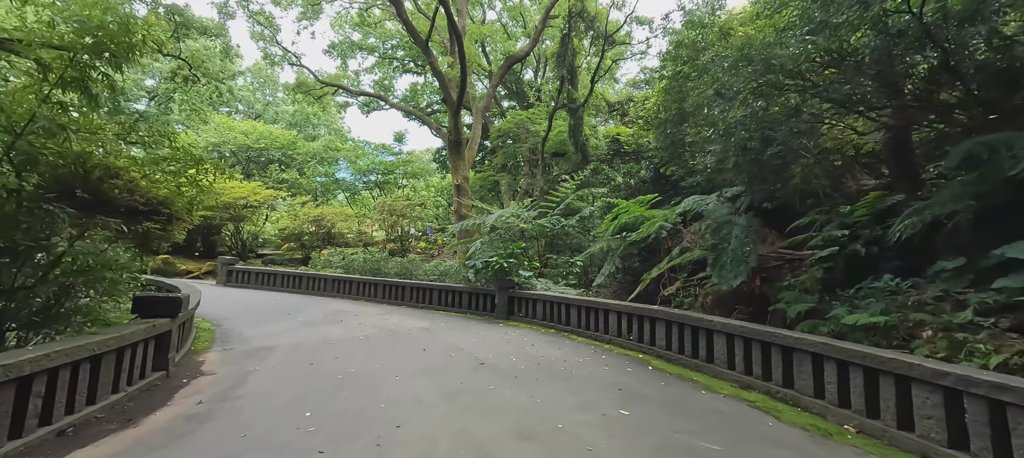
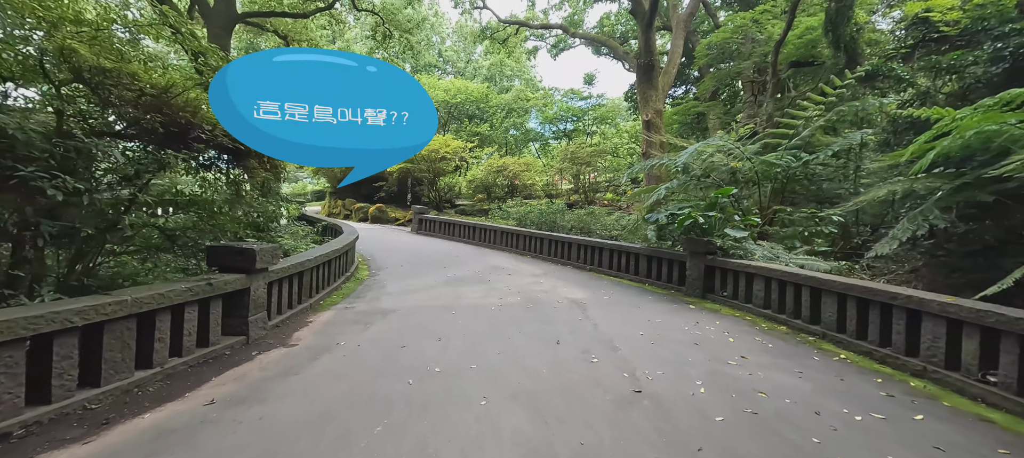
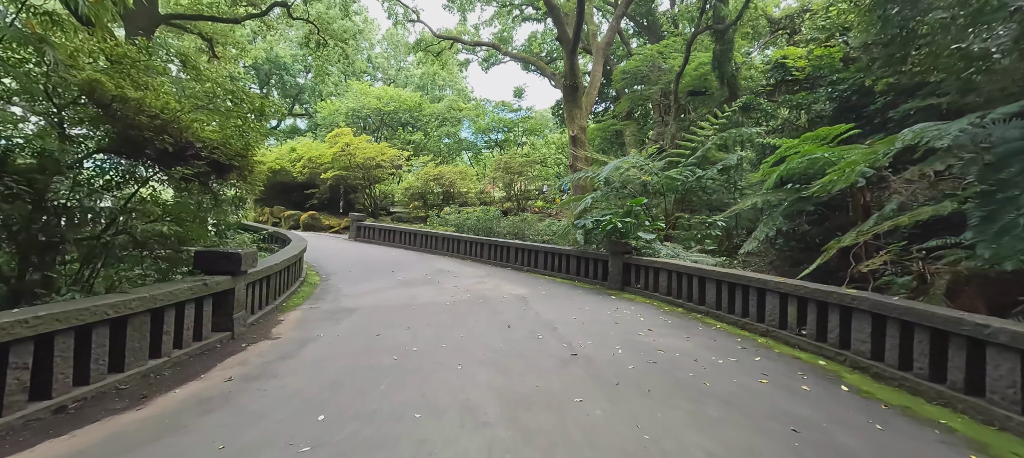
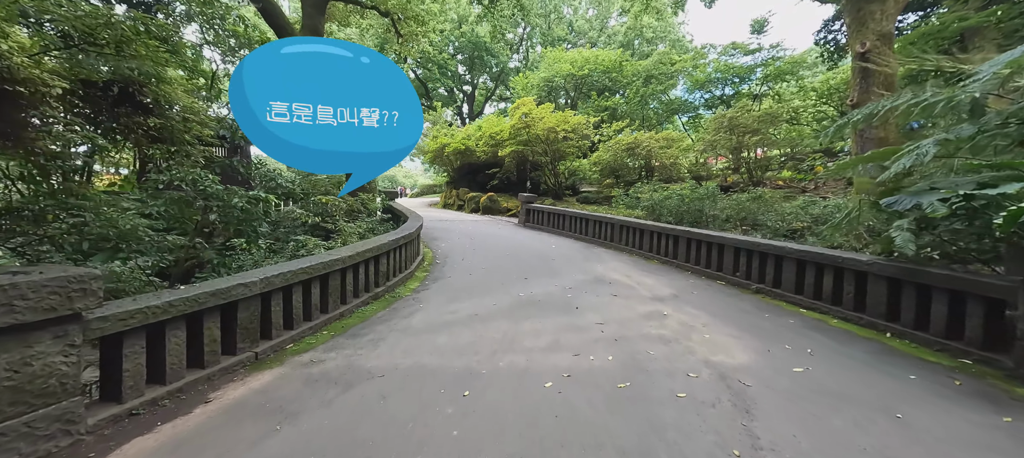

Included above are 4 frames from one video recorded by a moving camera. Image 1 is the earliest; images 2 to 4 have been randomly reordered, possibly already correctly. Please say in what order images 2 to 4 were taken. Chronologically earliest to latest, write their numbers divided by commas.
3, 2, 4
